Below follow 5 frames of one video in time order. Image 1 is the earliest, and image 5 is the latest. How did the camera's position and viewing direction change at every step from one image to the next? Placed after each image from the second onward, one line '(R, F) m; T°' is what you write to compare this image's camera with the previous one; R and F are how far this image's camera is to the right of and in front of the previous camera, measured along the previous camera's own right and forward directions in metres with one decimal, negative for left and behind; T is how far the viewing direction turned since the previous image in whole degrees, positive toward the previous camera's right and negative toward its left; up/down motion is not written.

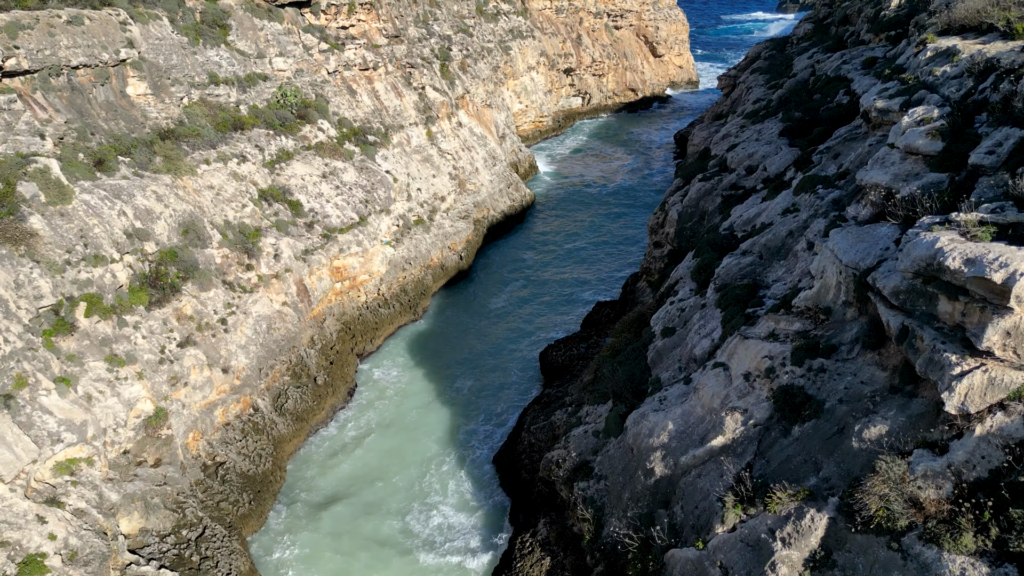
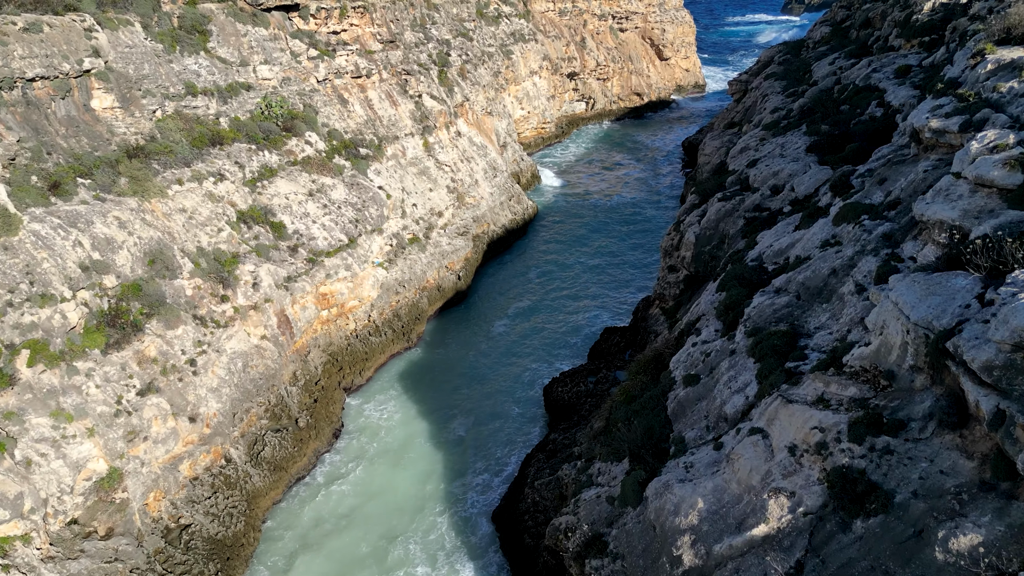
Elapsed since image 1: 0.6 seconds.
(0.0, +2.6) m; 0°
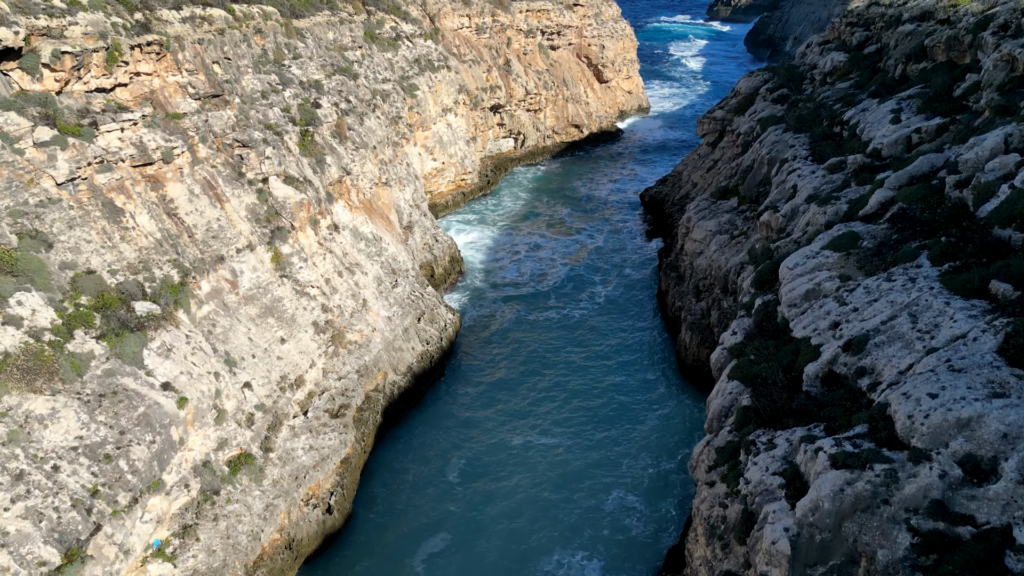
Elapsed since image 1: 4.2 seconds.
(+0.8, +15.5) m; +5°
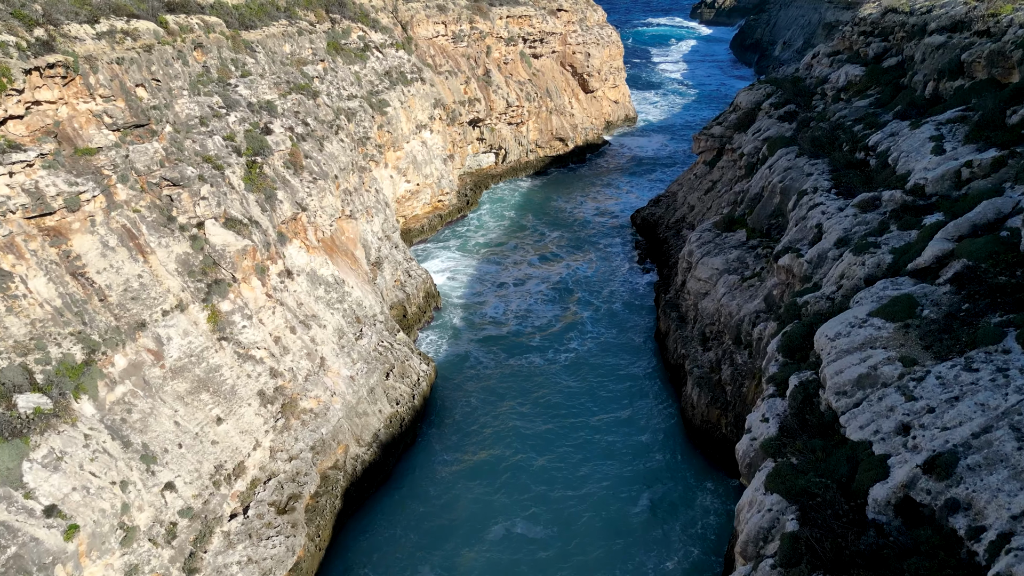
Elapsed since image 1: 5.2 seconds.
(+0.1, +4.0) m; +1°
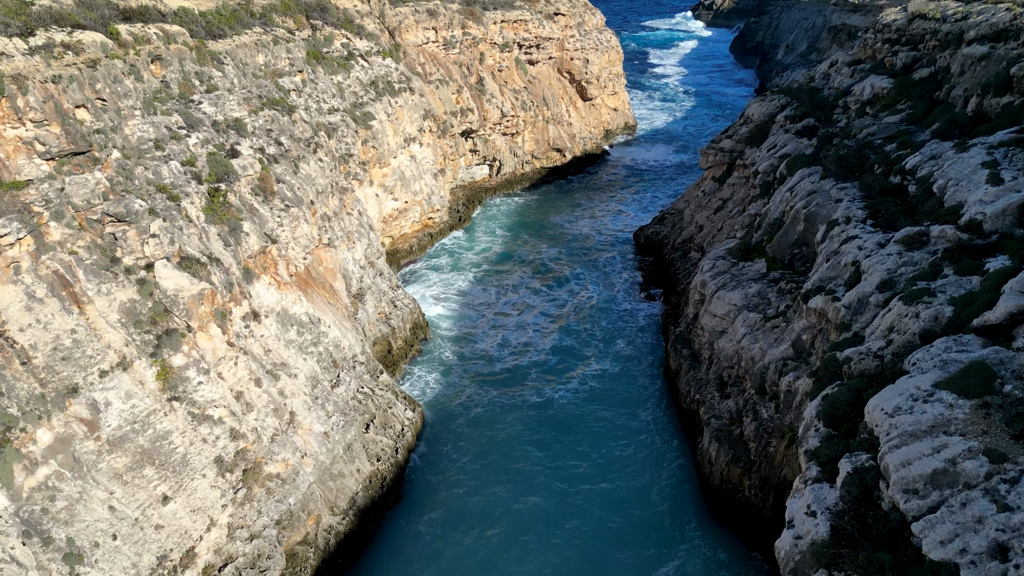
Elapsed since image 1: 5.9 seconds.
(0.0, +3.0) m; 0°
